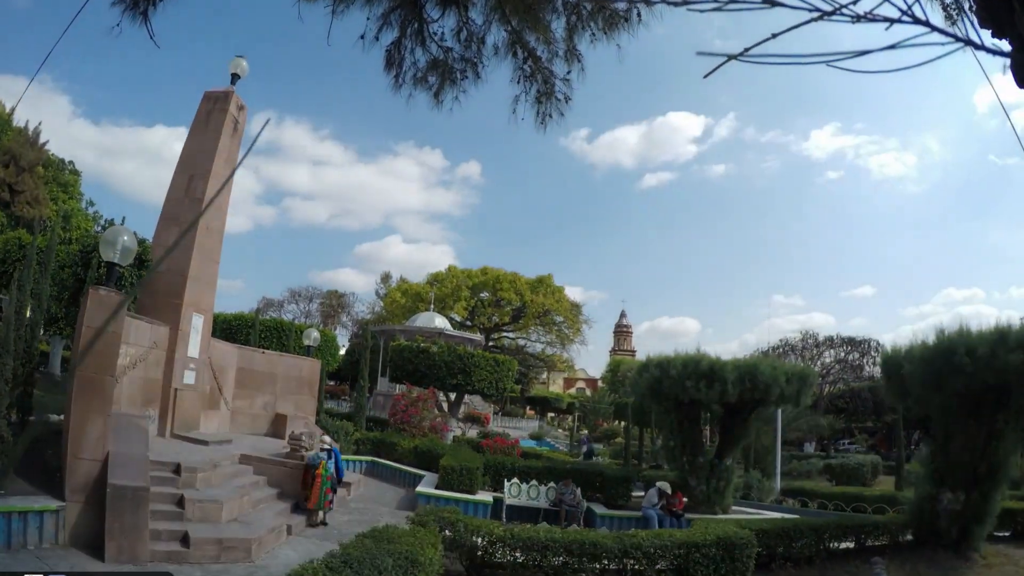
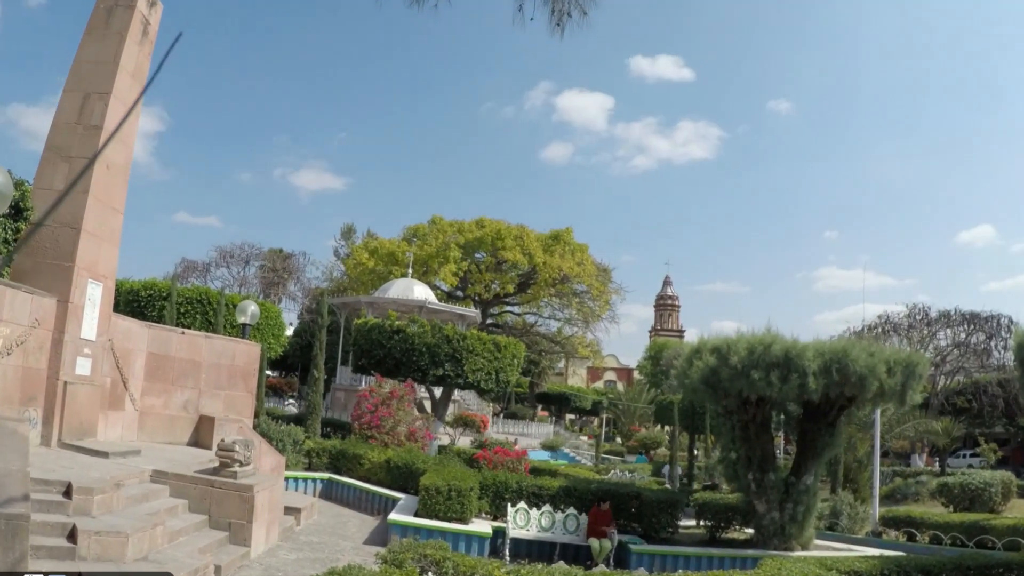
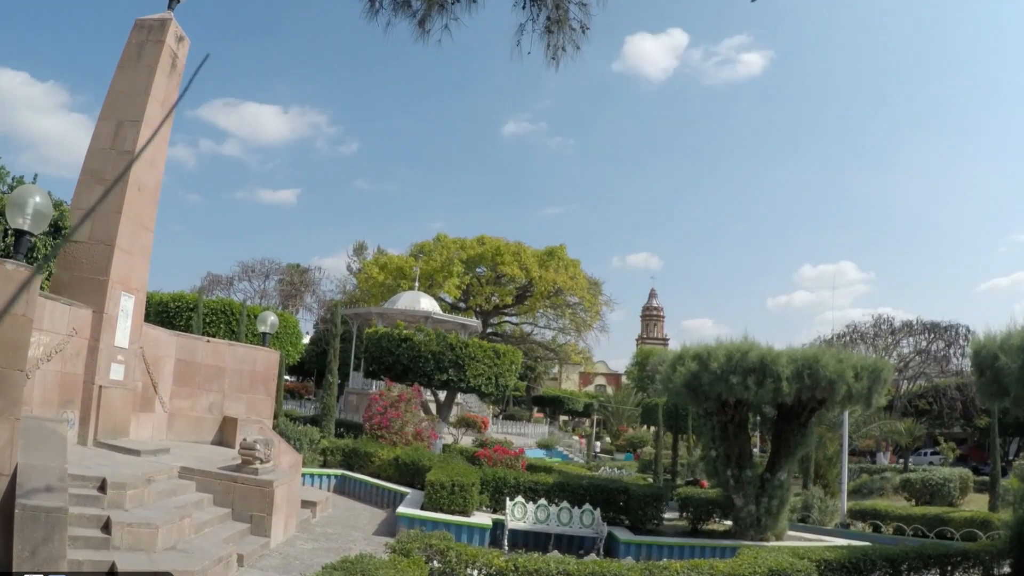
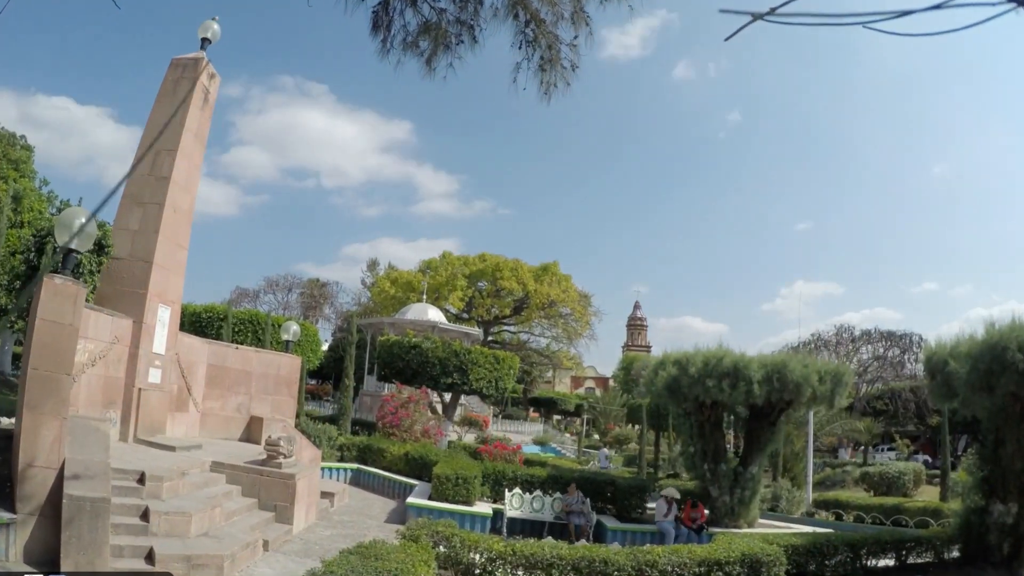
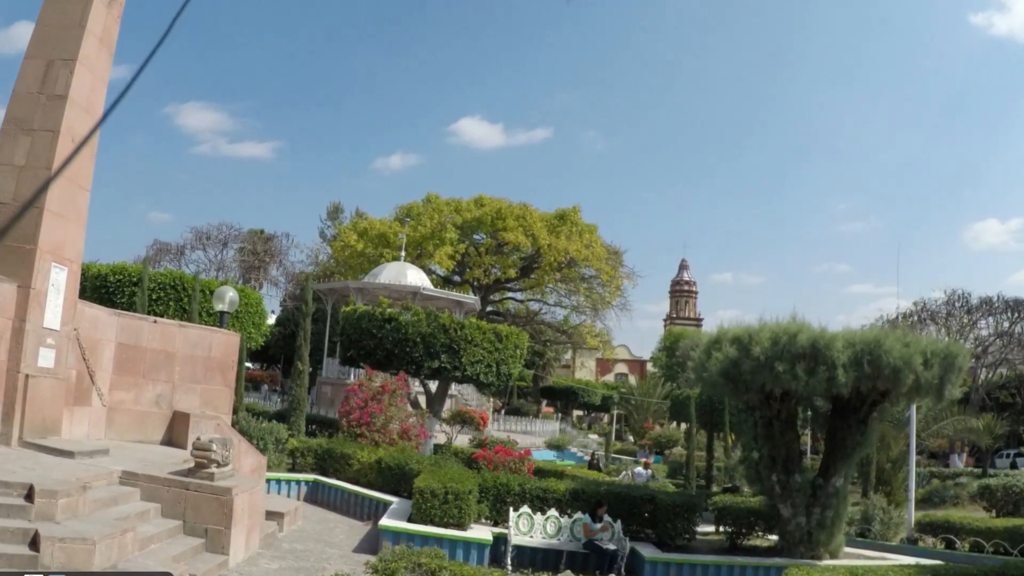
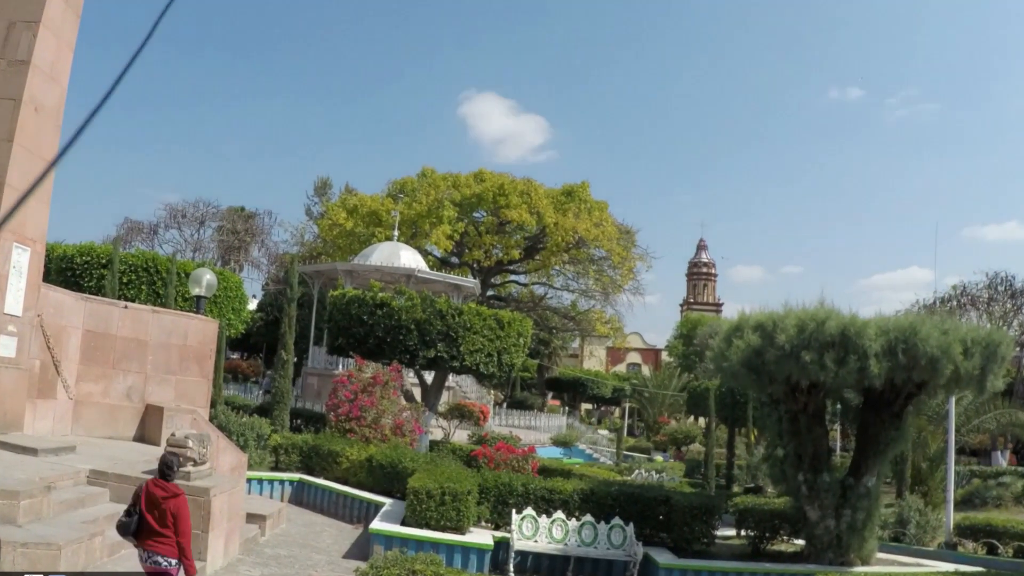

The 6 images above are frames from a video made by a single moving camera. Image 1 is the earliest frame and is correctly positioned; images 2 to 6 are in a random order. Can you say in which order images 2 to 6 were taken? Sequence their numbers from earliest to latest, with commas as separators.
4, 3, 2, 5, 6
